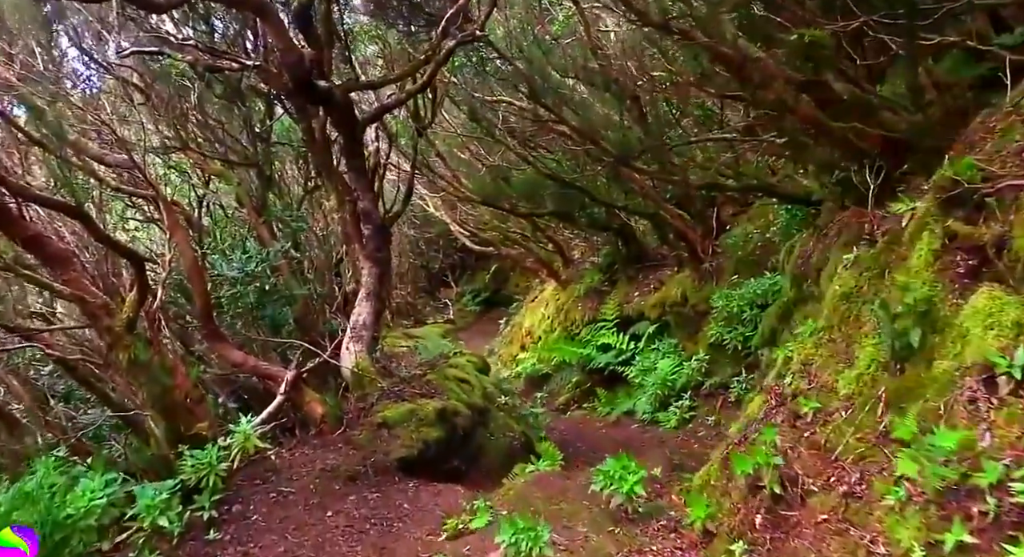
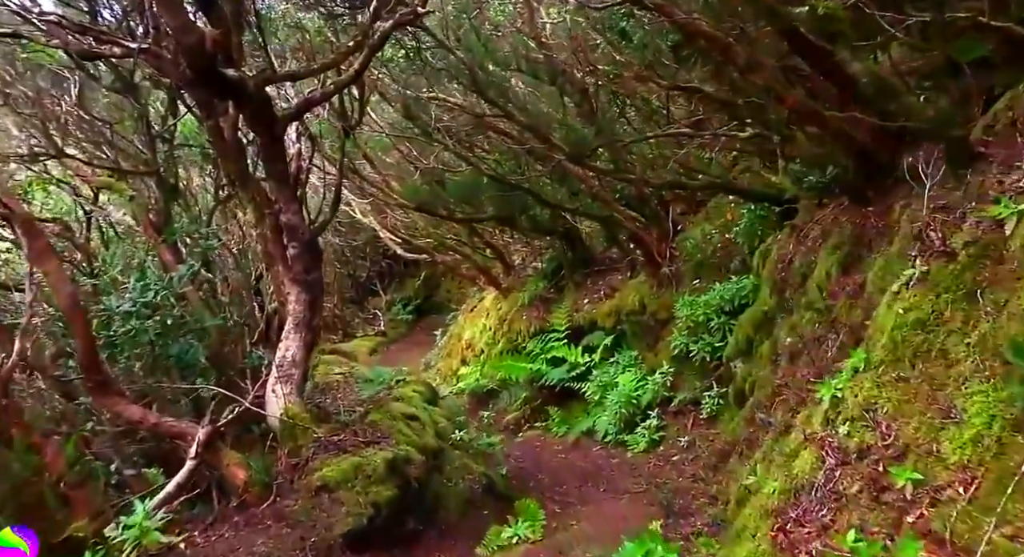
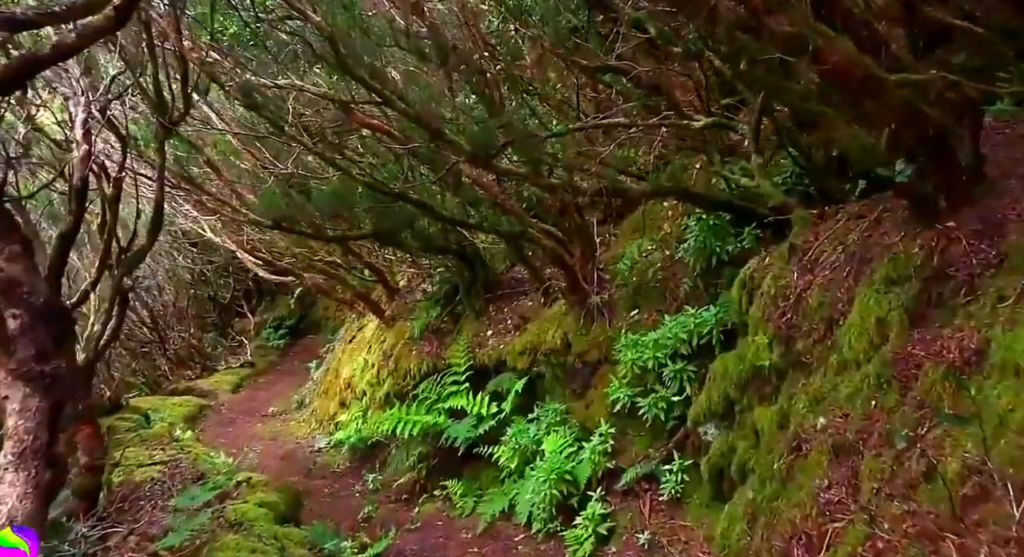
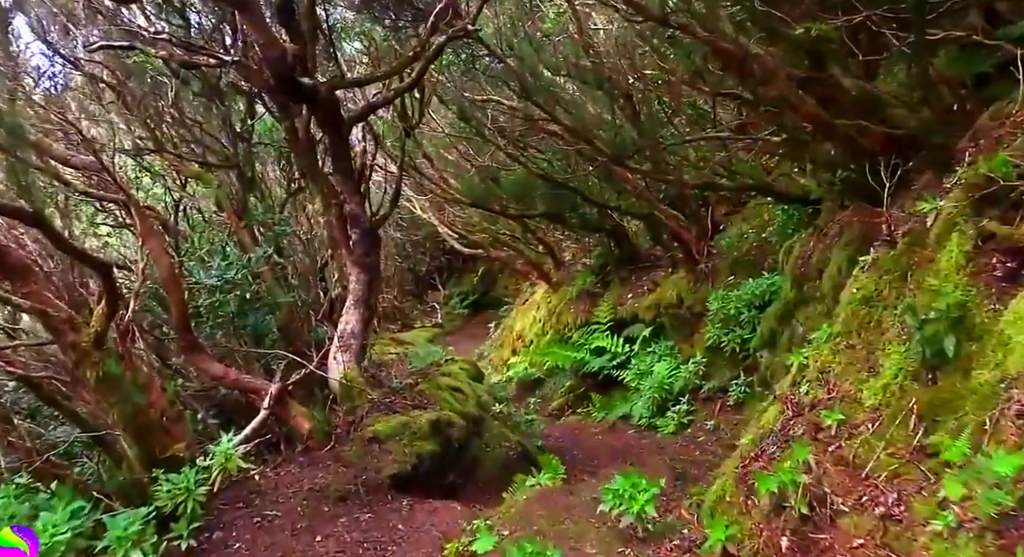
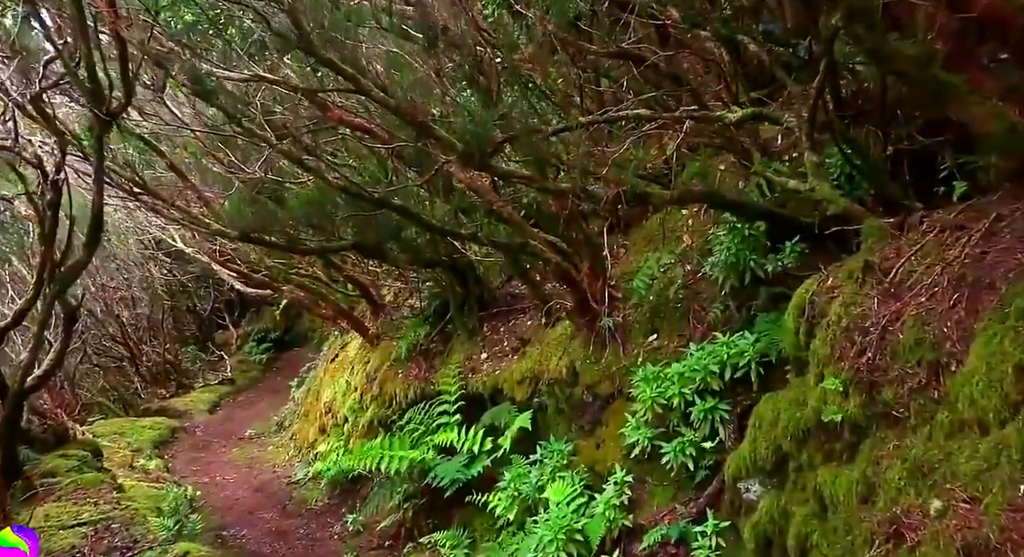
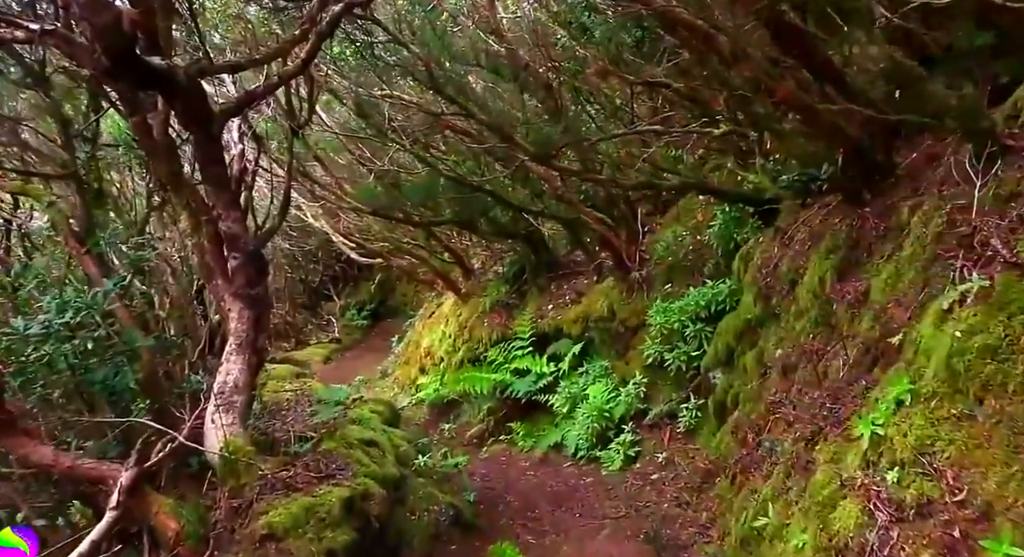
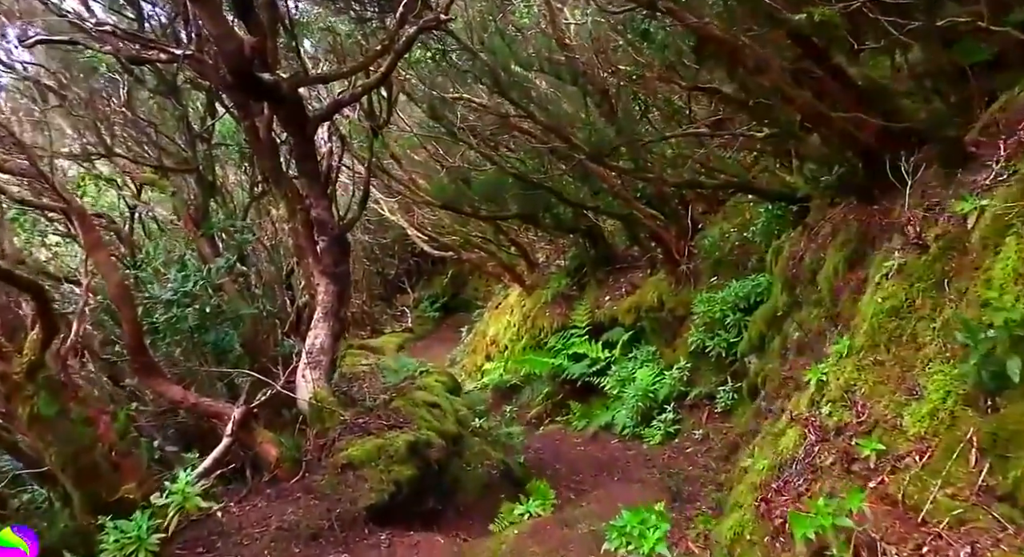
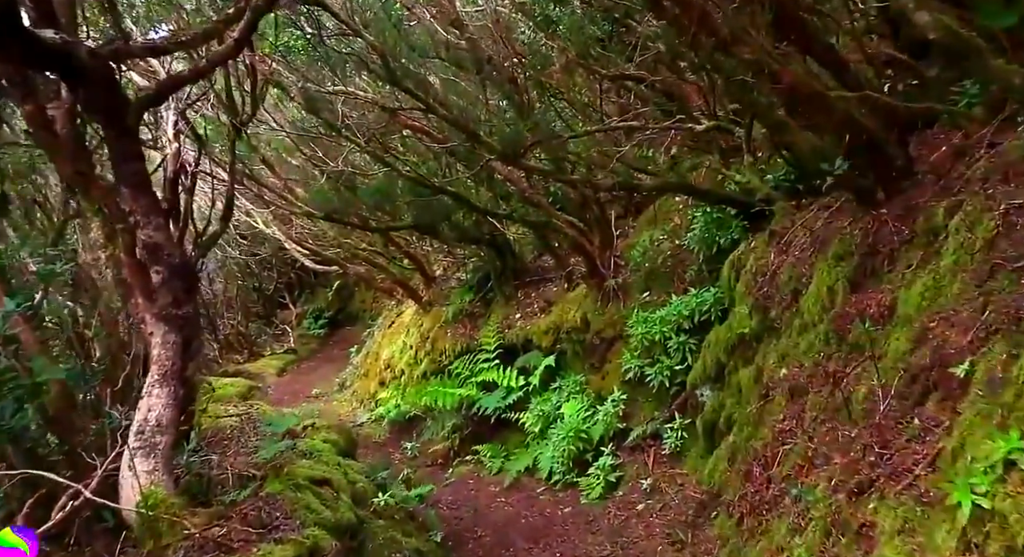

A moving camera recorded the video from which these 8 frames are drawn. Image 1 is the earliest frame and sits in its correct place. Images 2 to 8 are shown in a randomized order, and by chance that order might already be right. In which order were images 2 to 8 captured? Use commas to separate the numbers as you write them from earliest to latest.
4, 7, 2, 6, 8, 3, 5
